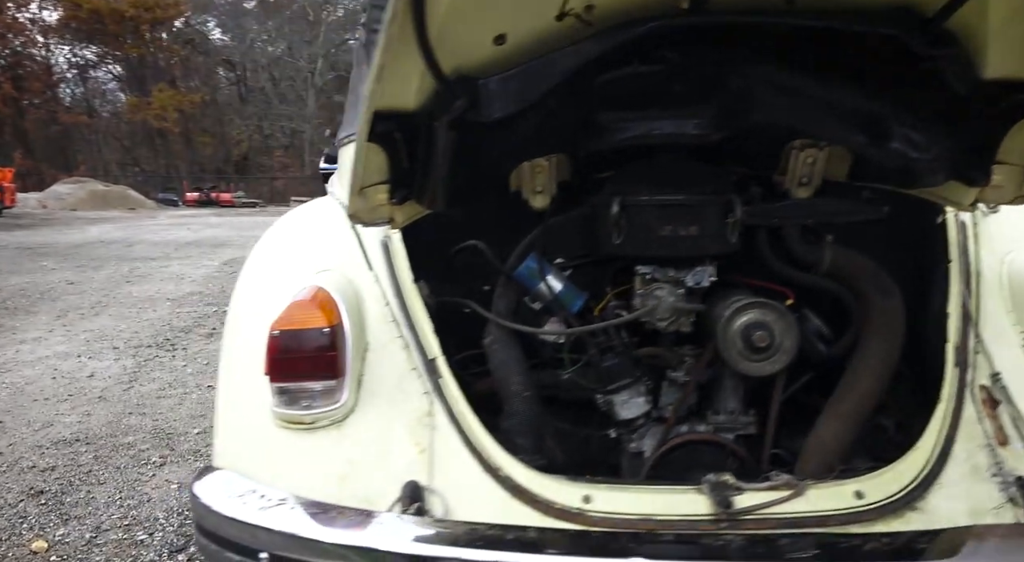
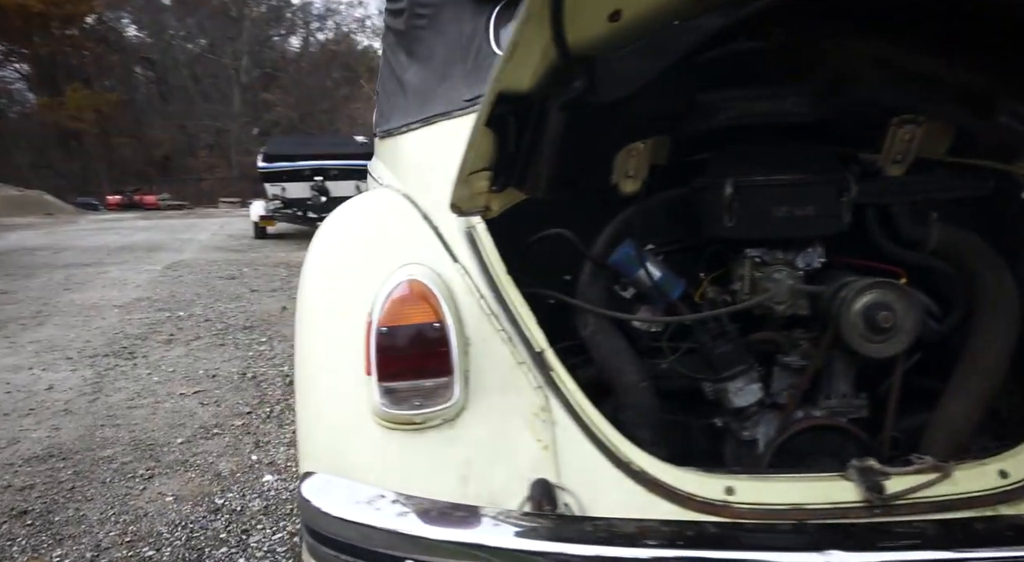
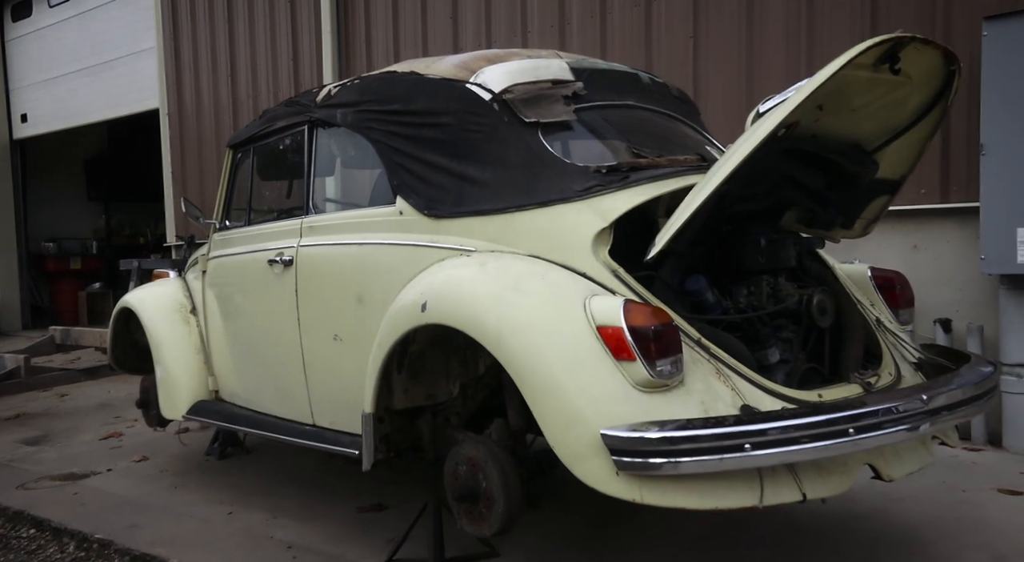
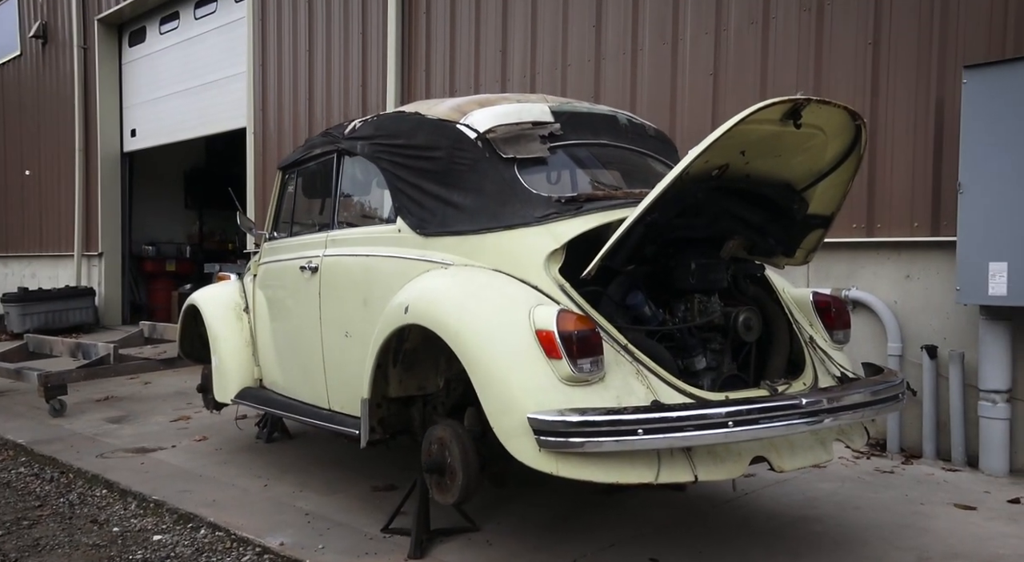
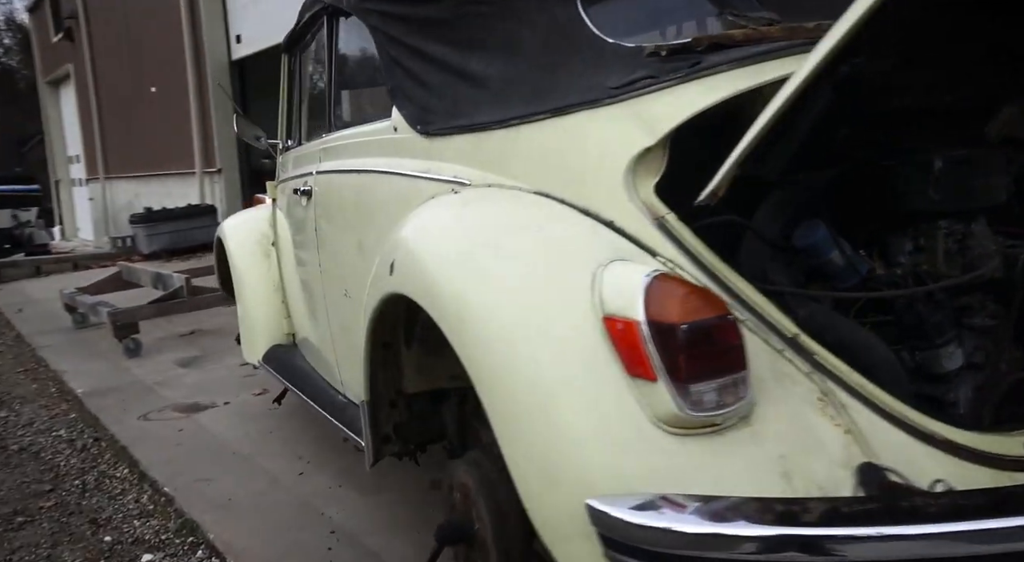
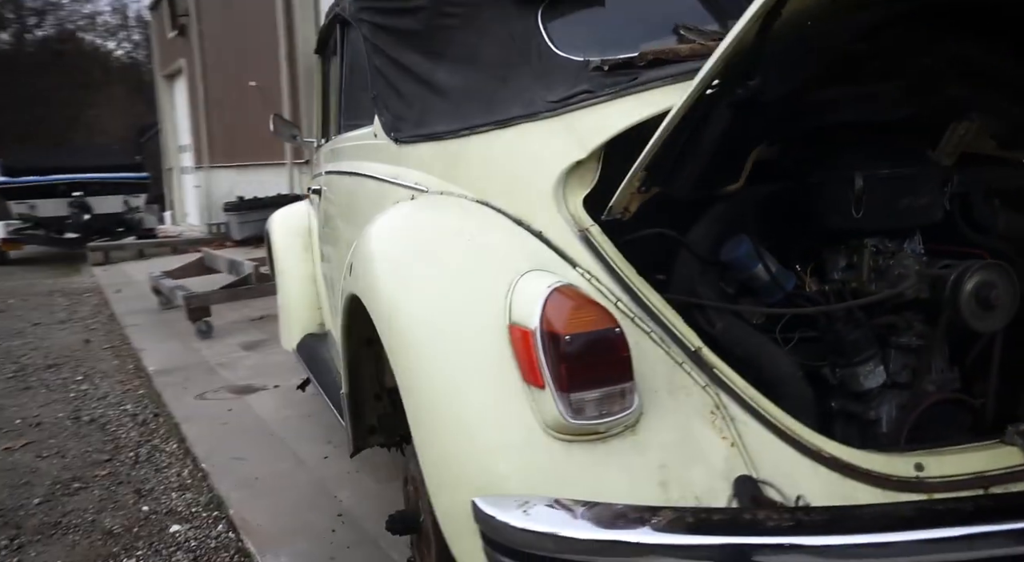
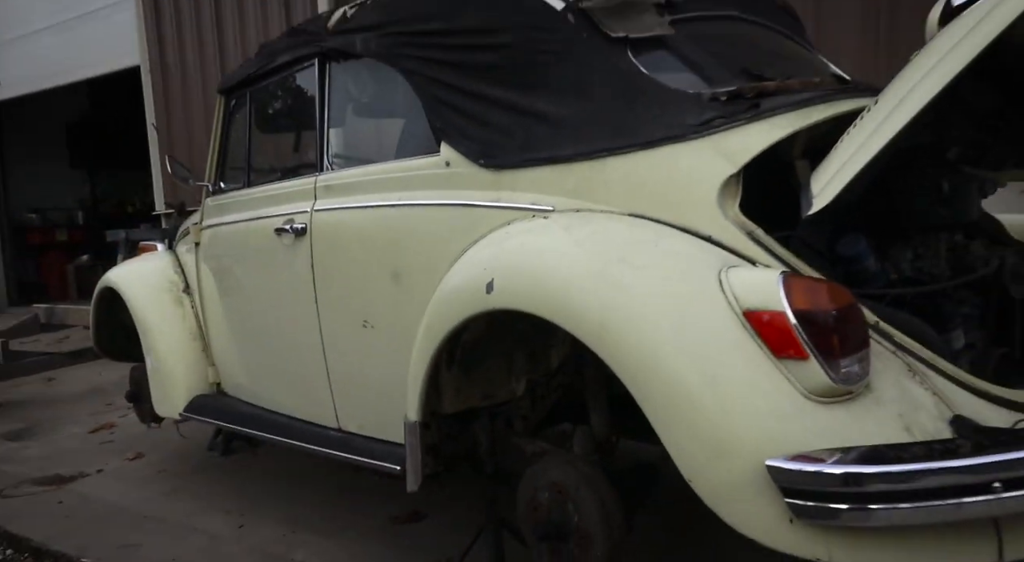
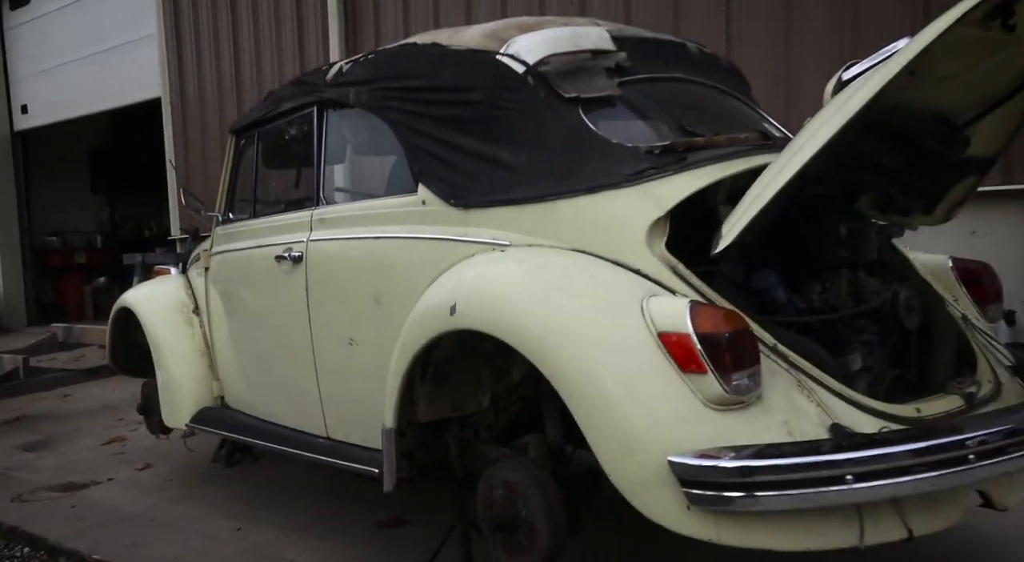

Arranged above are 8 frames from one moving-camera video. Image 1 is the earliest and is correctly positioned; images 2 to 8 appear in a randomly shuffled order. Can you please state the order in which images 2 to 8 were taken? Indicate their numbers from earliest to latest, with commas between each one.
2, 6, 5, 7, 8, 3, 4
